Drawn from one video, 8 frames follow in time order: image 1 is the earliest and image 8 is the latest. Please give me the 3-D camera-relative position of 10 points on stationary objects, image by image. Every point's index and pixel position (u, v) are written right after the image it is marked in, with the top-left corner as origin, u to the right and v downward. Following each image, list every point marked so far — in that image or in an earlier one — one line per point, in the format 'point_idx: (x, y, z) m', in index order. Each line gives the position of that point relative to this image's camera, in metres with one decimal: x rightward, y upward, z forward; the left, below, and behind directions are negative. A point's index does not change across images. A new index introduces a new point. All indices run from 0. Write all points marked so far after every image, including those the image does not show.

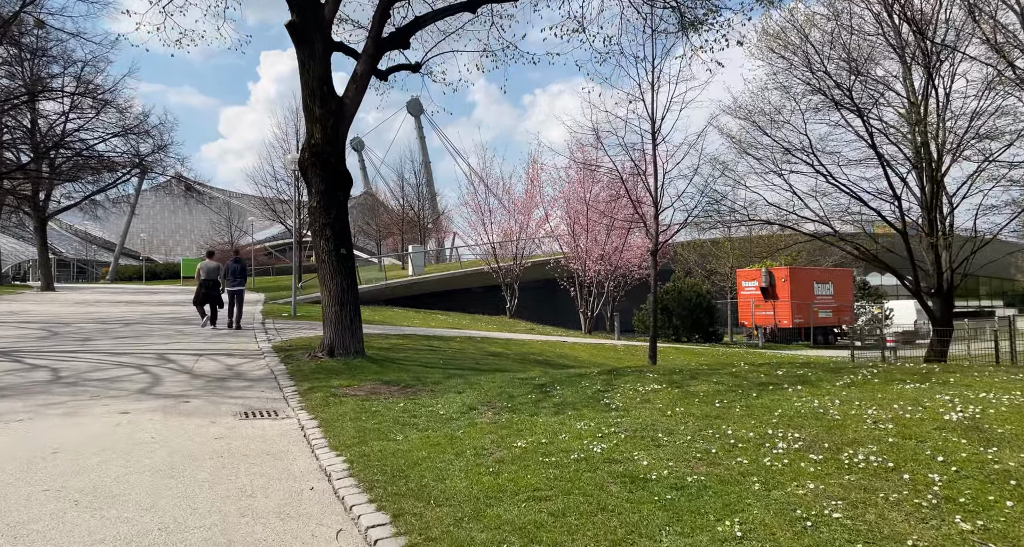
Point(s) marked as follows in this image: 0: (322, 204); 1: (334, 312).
0: (-2.8, +1.0, +11.8) m
1: (-2.6, -0.6, +11.9) m
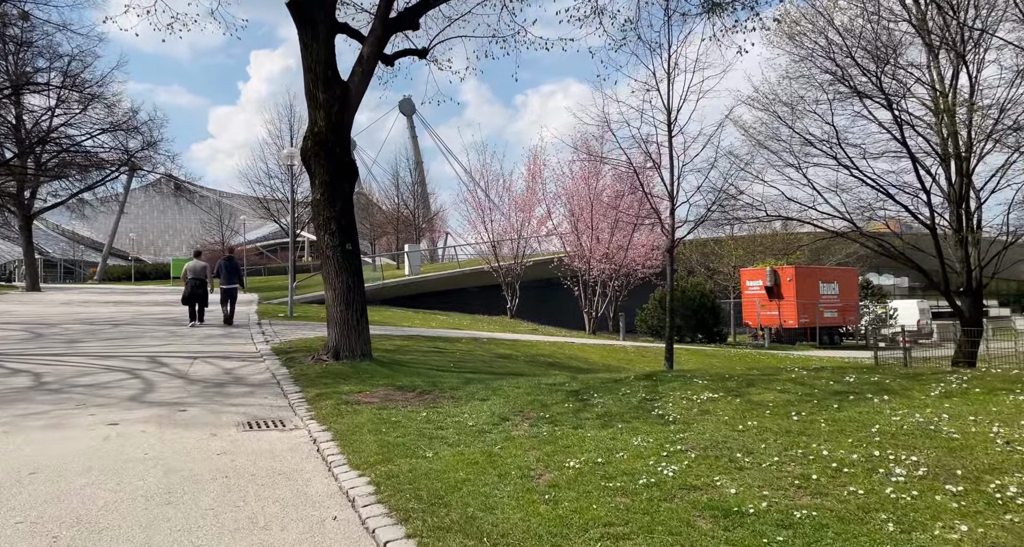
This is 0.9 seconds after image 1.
0: (-2.6, +1.1, +11.1) m
1: (-2.4, -0.5, +11.2) m
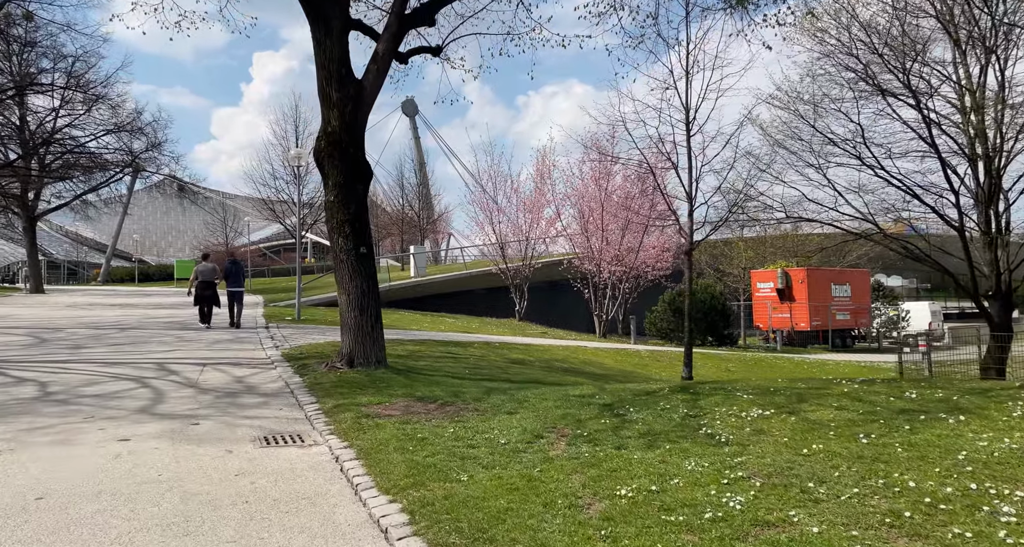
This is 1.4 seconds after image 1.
0: (-2.3, +1.0, +10.7) m
1: (-2.1, -0.6, +10.8) m
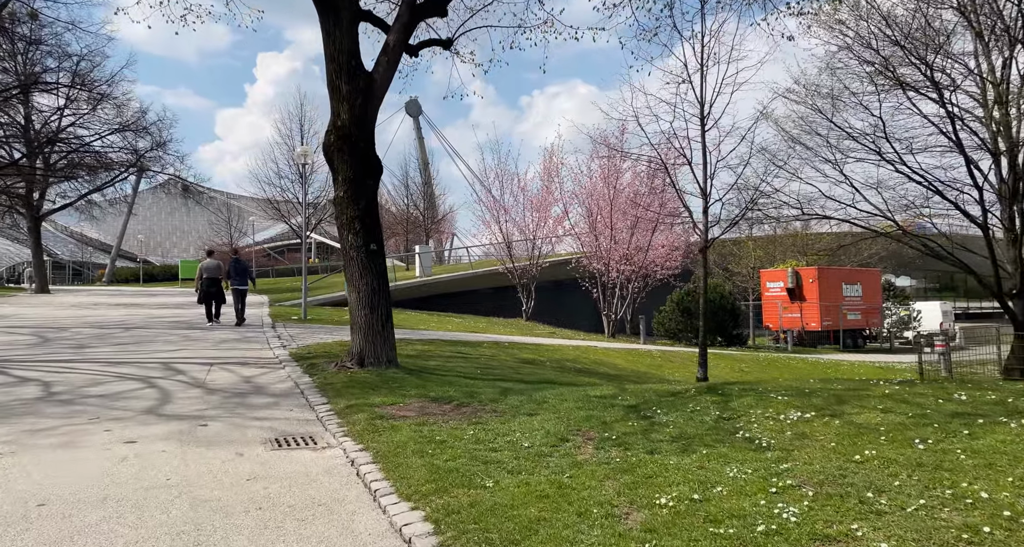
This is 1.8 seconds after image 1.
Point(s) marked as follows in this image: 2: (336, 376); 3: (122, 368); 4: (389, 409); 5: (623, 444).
0: (-2.1, +1.1, +10.5) m
1: (-1.9, -0.6, +10.6) m
2: (-2.1, -1.2, +9.8) m
3: (-5.0, -1.2, +10.3) m
4: (-1.1, -1.2, +7.4) m
5: (+0.7, -1.1, +5.2) m
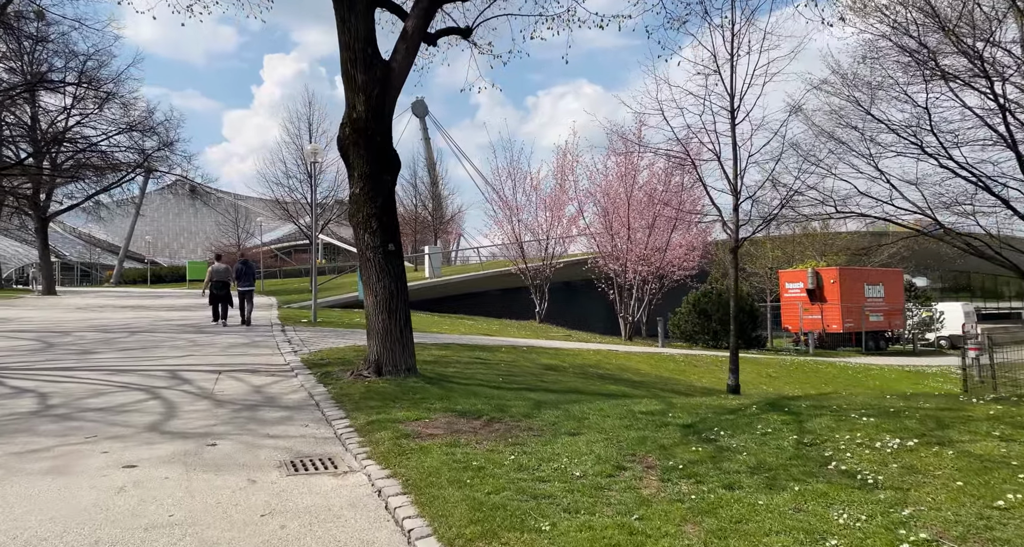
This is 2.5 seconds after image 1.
0: (-1.8, +1.0, +9.8) m
1: (-1.6, -0.6, +9.9) m
2: (-1.8, -1.3, +9.2) m
3: (-4.6, -1.2, +9.6) m
4: (-0.8, -1.3, +6.7) m
5: (+1.0, -1.1, +4.5) m
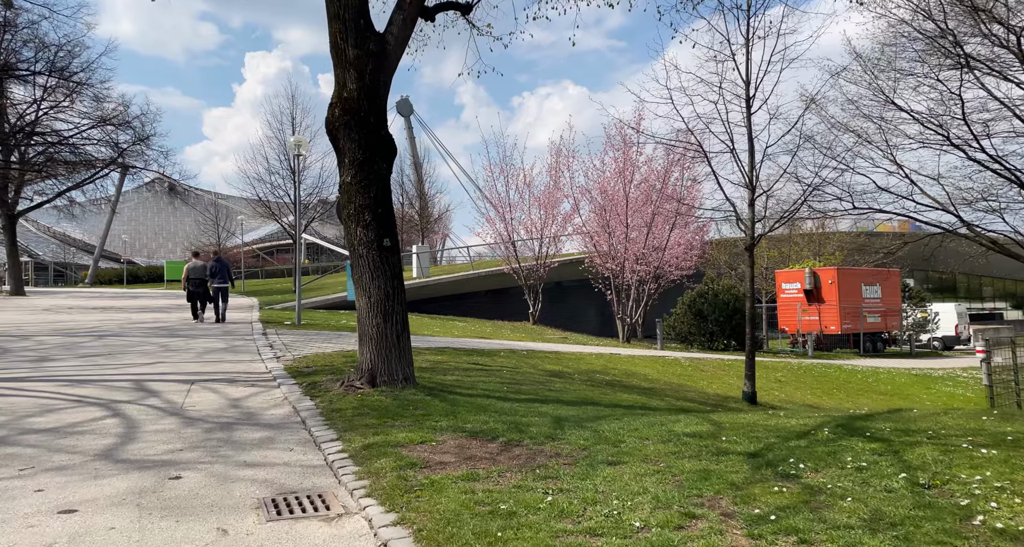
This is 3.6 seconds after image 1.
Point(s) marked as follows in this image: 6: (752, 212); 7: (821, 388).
0: (-1.7, +1.0, +8.7) m
1: (-1.5, -0.6, +8.9) m
2: (-1.7, -1.3, +8.1) m
3: (-4.5, -1.2, +8.5) m
4: (-0.6, -1.3, +5.7) m
5: (+1.2, -1.1, +3.5) m
6: (+4.0, +1.0, +13.5) m
7: (+6.5, -2.4, +17.0) m
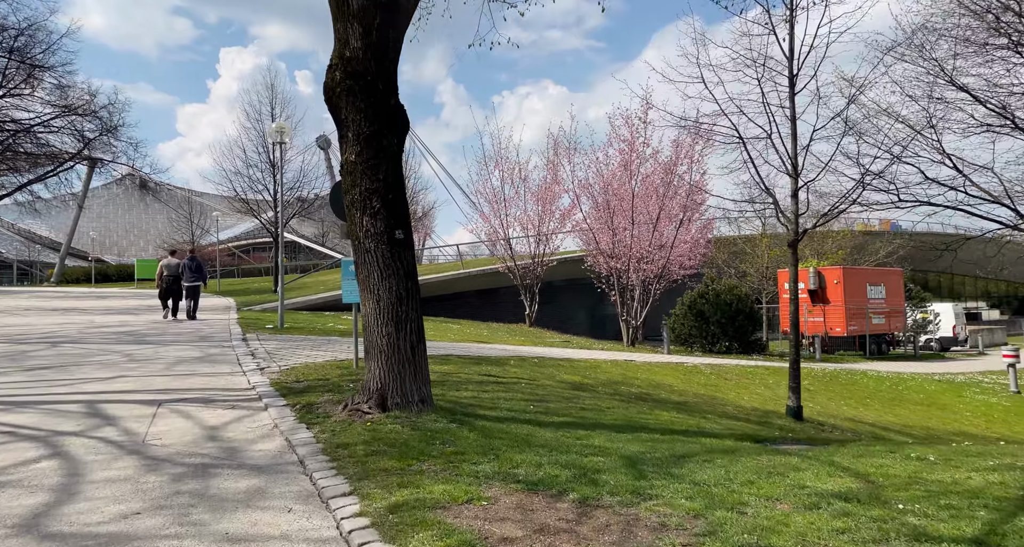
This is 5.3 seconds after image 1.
0: (-1.3, +1.0, +7.1) m
1: (-1.1, -0.6, +7.3) m
2: (-1.3, -1.3, +6.5) m
3: (-4.2, -1.2, +6.8) m
4: (-0.2, -1.2, +4.1) m
5: (+1.7, -1.1, +2.0) m
6: (+4.2, +1.0, +12.0) m
7: (+6.6, -2.4, +15.6) m
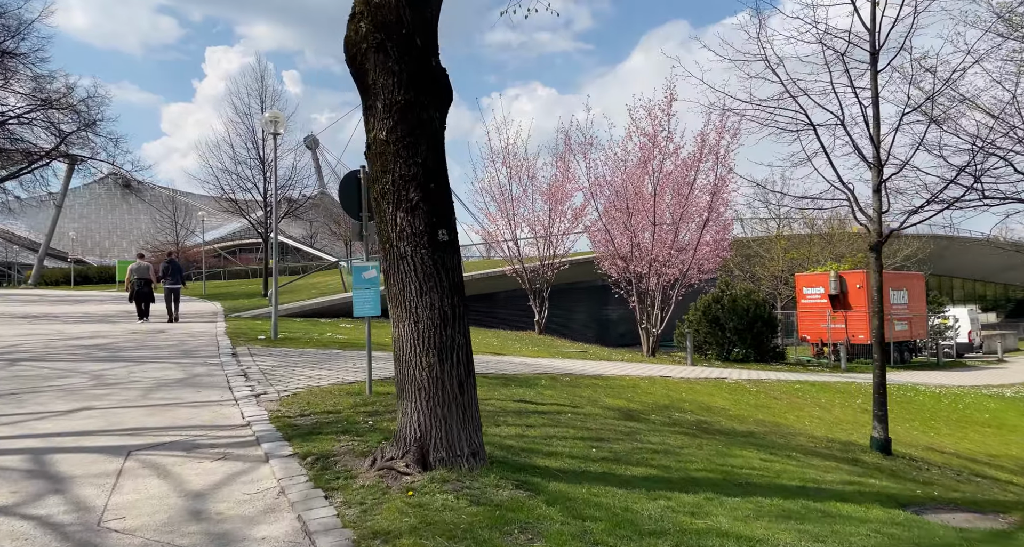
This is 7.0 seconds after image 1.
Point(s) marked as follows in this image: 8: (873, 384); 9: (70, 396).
0: (-0.8, +1.0, +5.4) m
1: (-0.6, -0.7, +5.5) m
2: (-0.8, -1.3, +4.7) m
3: (-3.6, -1.3, +5.0) m
4: (+0.4, -1.3, +2.4) m
5: (+2.4, -1.2, +0.3) m
6: (+4.7, +0.9, +10.4) m
7: (+7.1, -2.5, +14.0) m
8: (+4.5, -1.4, +10.0) m
9: (-4.7, -1.3, +8.6) m
